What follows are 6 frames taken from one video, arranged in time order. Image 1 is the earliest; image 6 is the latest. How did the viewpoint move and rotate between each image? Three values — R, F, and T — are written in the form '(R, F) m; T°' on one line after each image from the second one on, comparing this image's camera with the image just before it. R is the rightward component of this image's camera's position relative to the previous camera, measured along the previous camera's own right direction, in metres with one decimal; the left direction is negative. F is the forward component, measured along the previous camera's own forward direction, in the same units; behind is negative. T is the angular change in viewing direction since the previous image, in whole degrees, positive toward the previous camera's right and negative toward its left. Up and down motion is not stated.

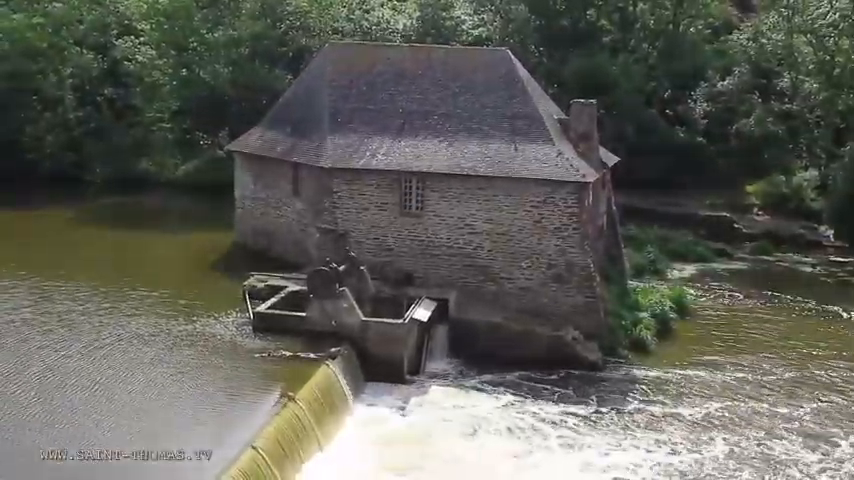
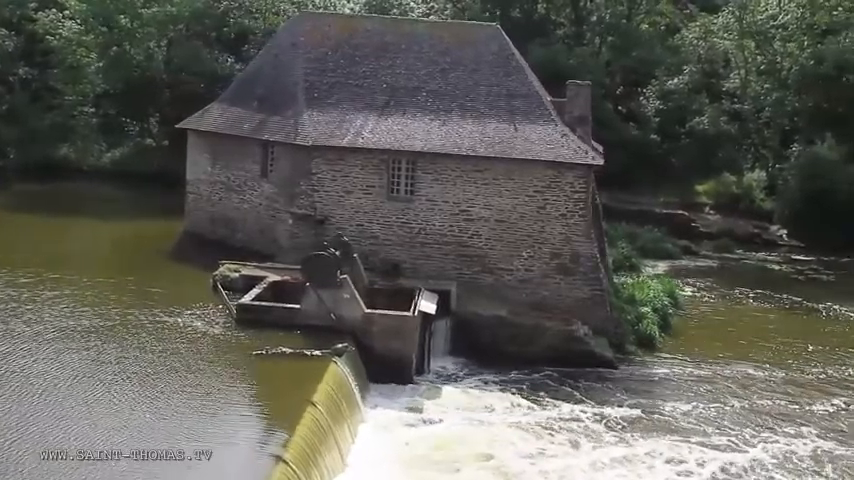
(-2.3, +2.2) m; +7°
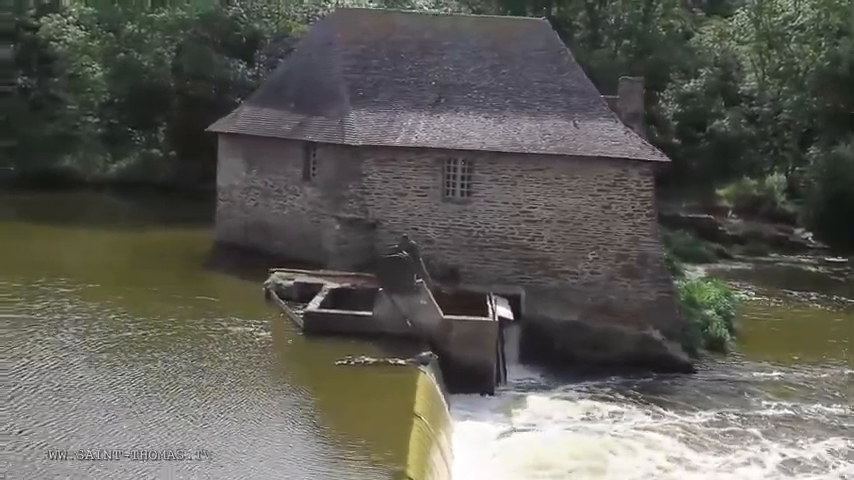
(-2.0, +1.1) m; +2°
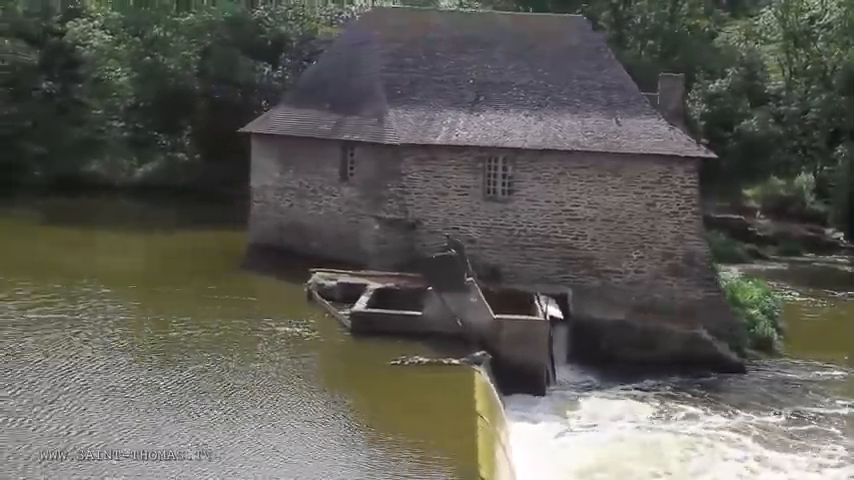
(-0.8, +0.2) m; -1°
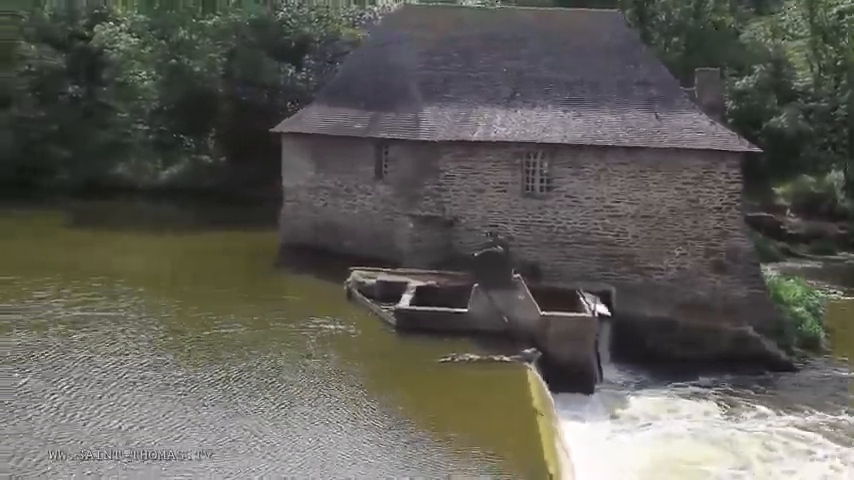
(-0.6, +0.2) m; -1°
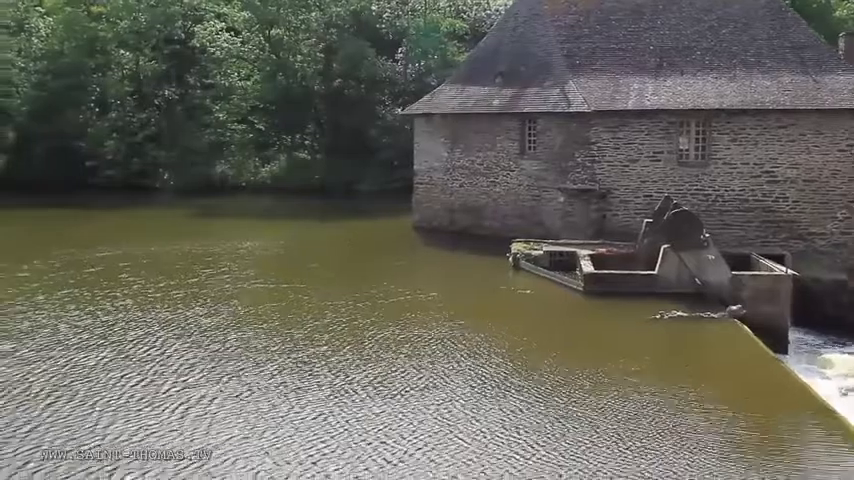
(-2.8, -0.1) m; -3°
